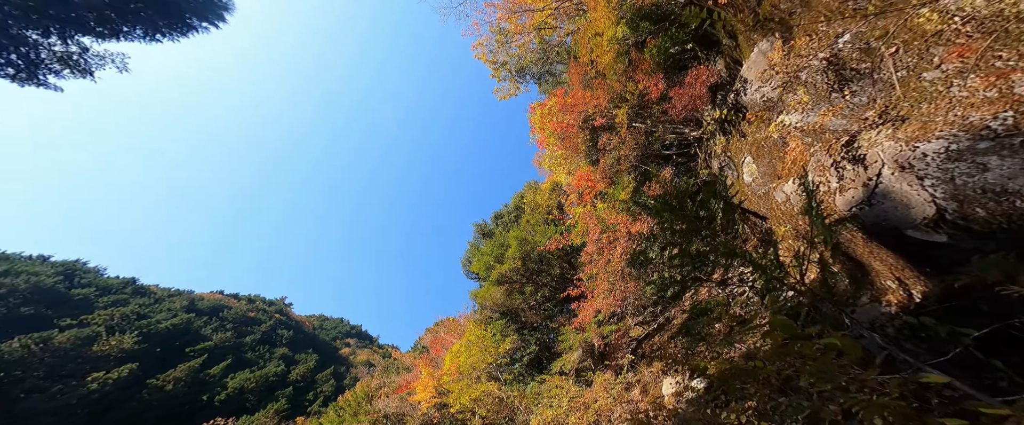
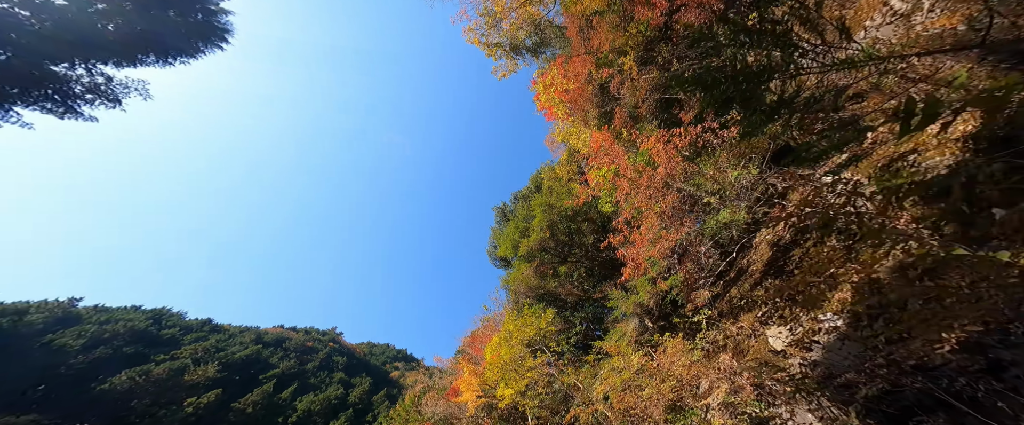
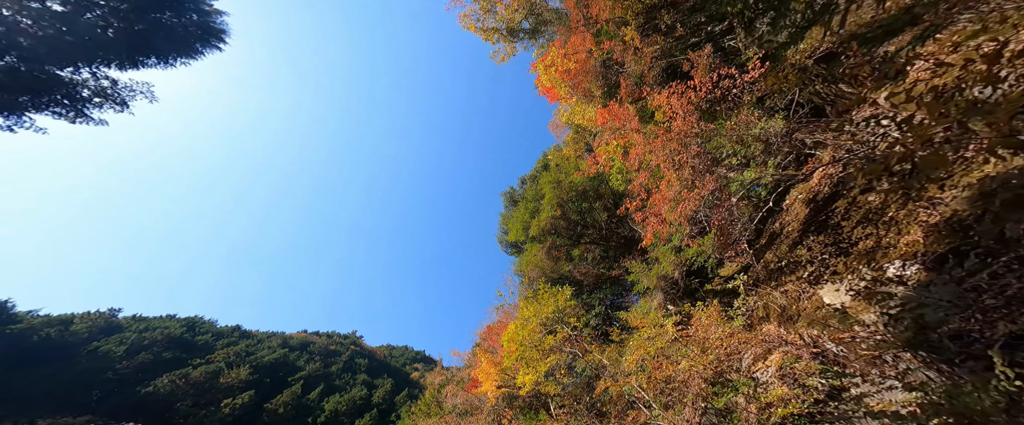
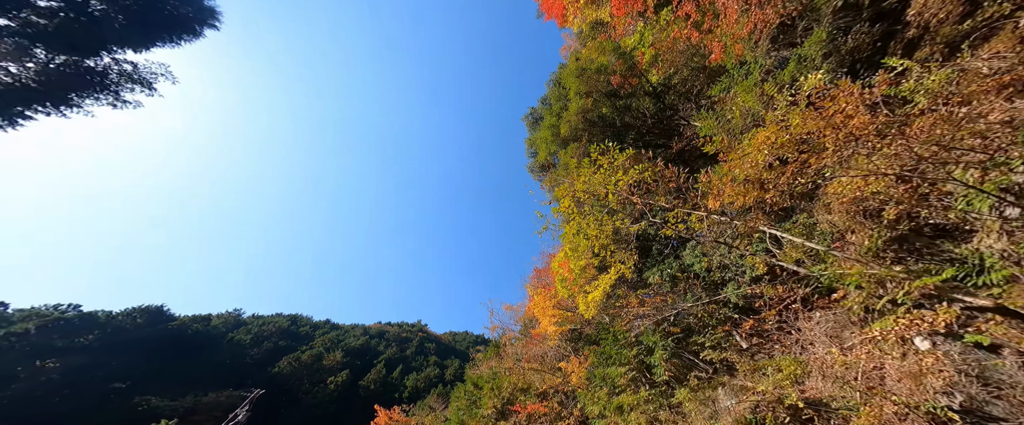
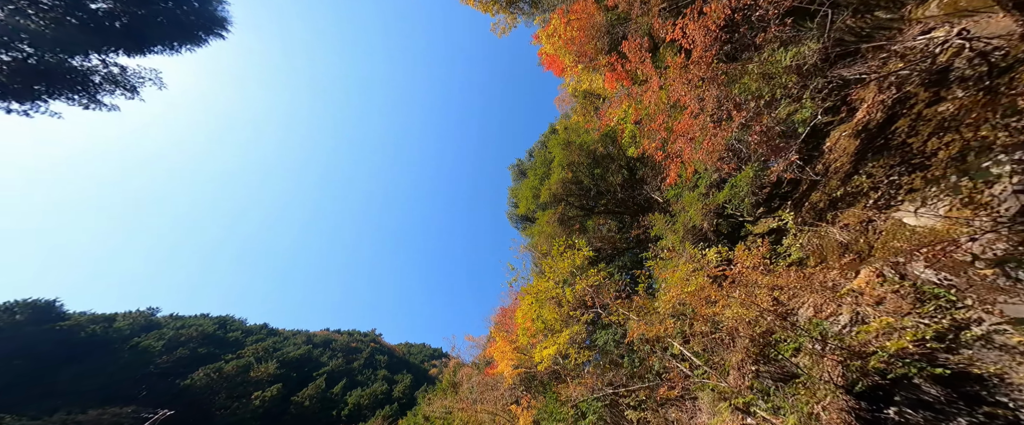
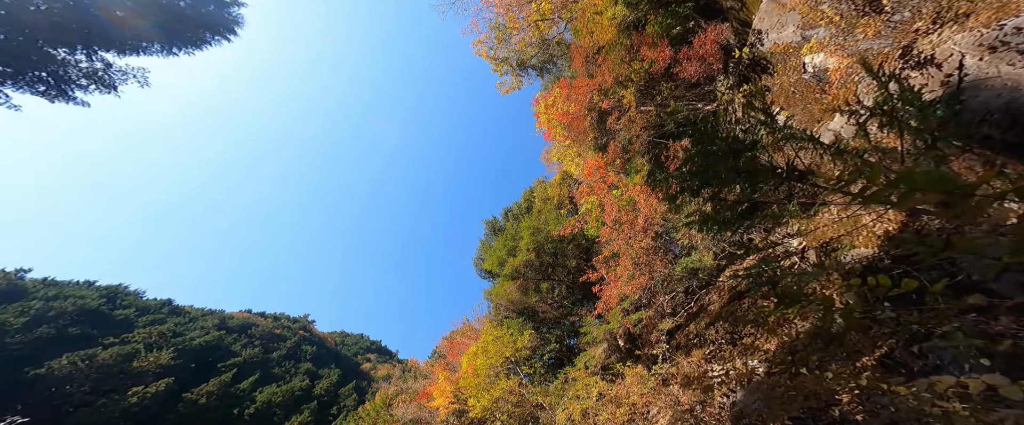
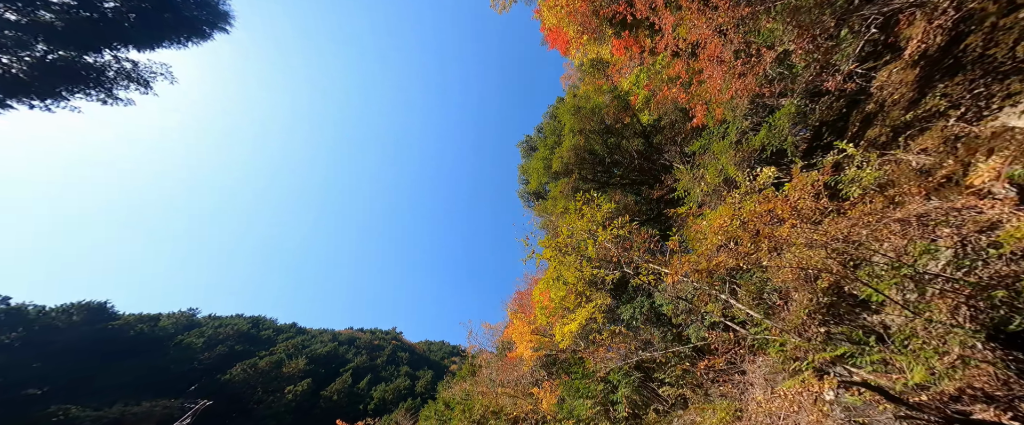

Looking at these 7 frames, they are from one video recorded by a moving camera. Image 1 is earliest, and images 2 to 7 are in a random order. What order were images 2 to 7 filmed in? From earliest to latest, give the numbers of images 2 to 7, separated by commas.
6, 2, 3, 5, 7, 4
